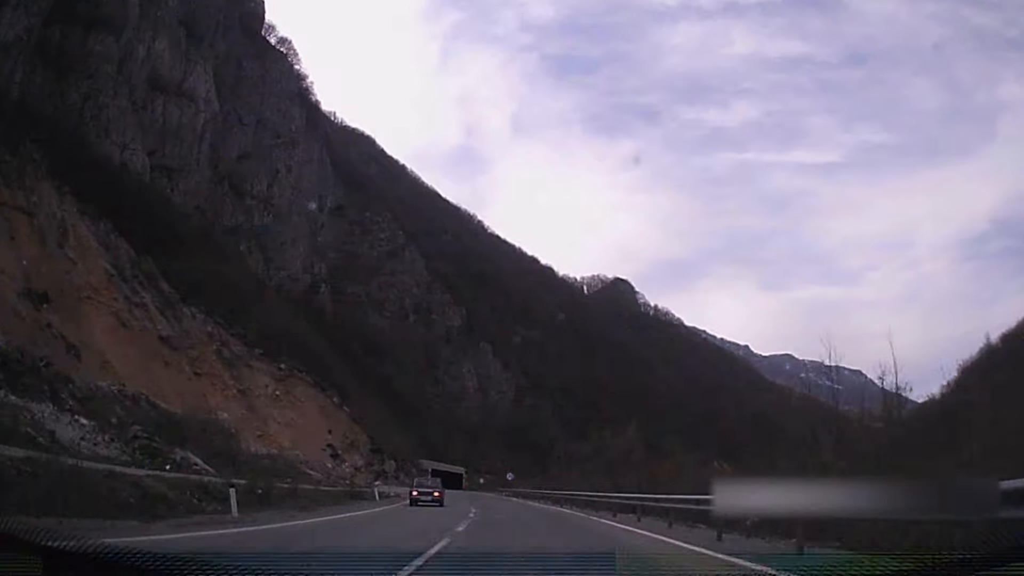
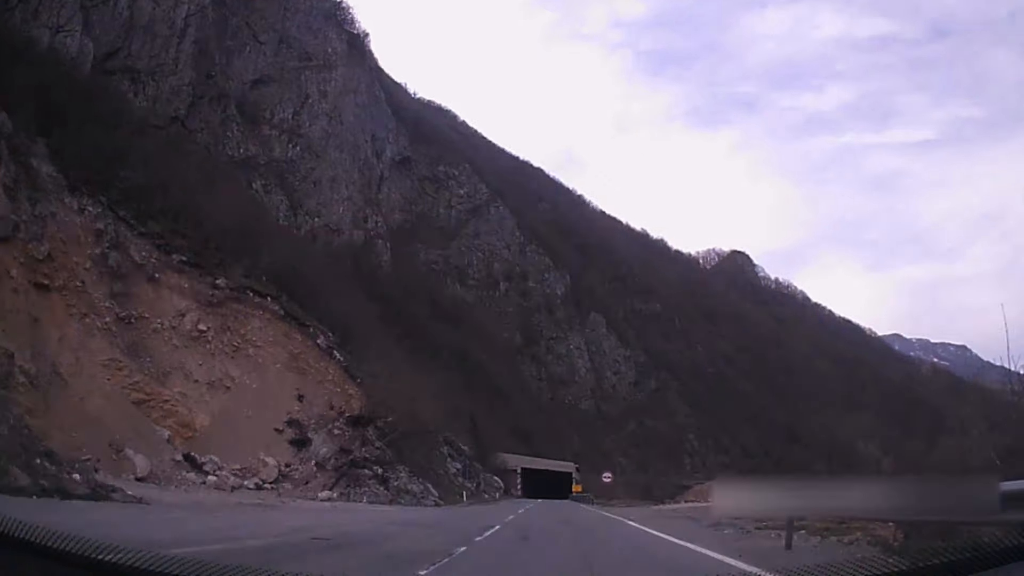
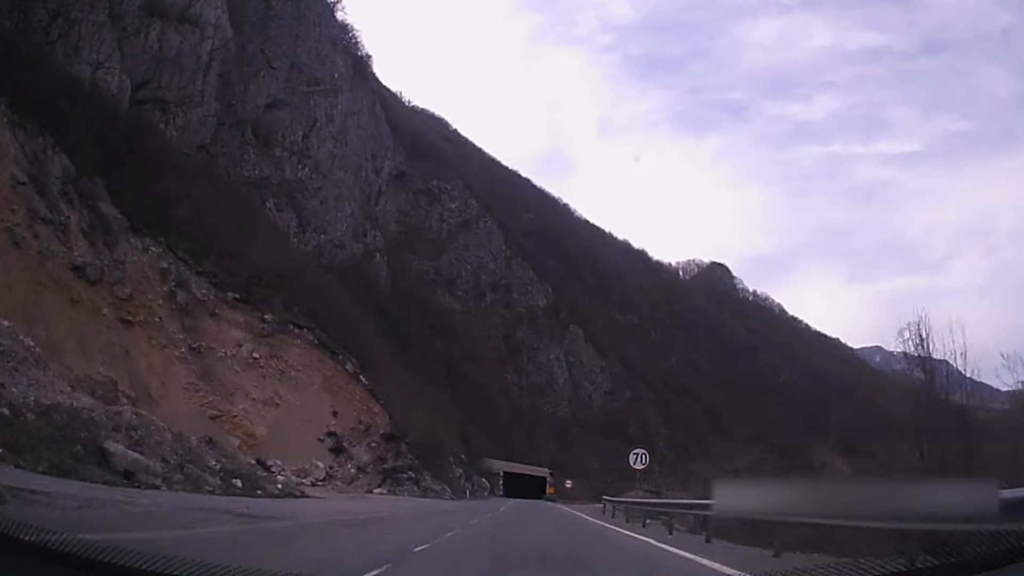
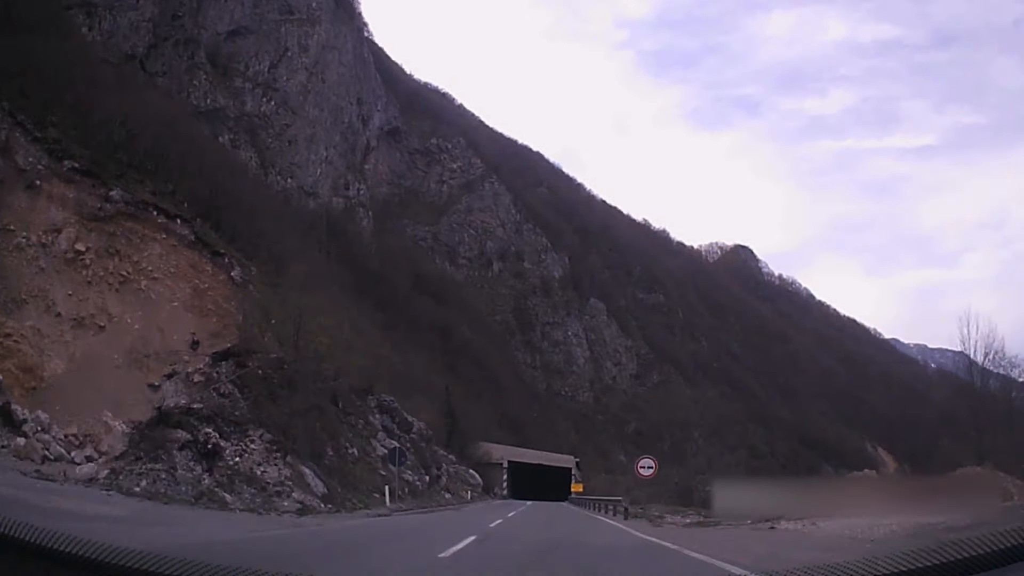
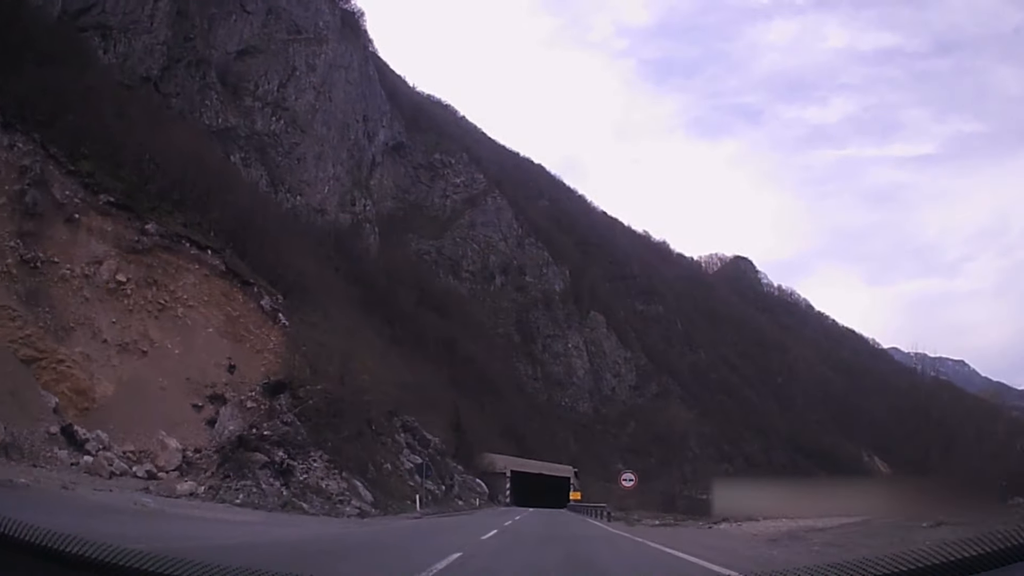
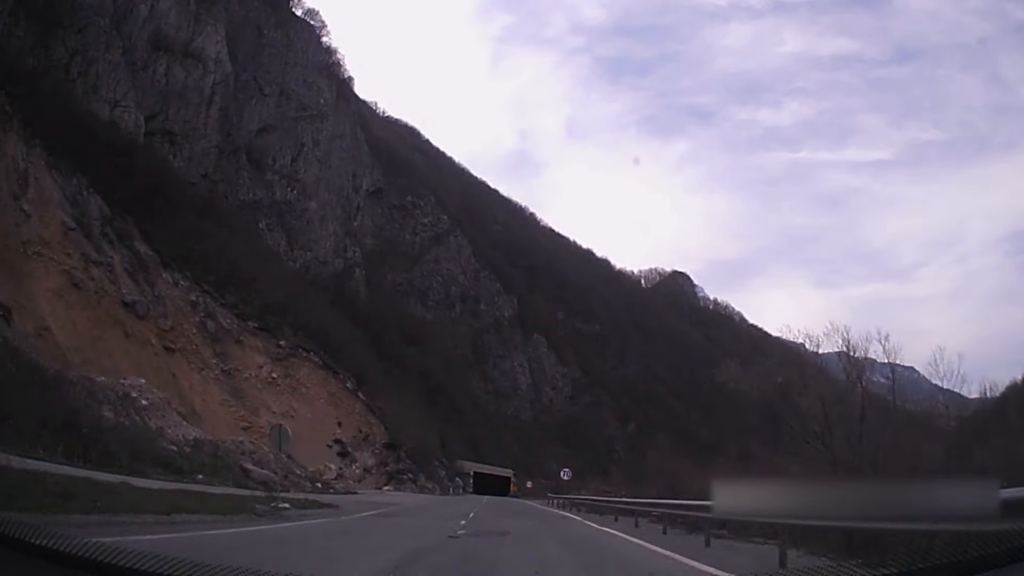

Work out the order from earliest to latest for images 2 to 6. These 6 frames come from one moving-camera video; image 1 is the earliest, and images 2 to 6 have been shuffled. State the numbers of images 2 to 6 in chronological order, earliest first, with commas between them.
6, 3, 2, 5, 4
